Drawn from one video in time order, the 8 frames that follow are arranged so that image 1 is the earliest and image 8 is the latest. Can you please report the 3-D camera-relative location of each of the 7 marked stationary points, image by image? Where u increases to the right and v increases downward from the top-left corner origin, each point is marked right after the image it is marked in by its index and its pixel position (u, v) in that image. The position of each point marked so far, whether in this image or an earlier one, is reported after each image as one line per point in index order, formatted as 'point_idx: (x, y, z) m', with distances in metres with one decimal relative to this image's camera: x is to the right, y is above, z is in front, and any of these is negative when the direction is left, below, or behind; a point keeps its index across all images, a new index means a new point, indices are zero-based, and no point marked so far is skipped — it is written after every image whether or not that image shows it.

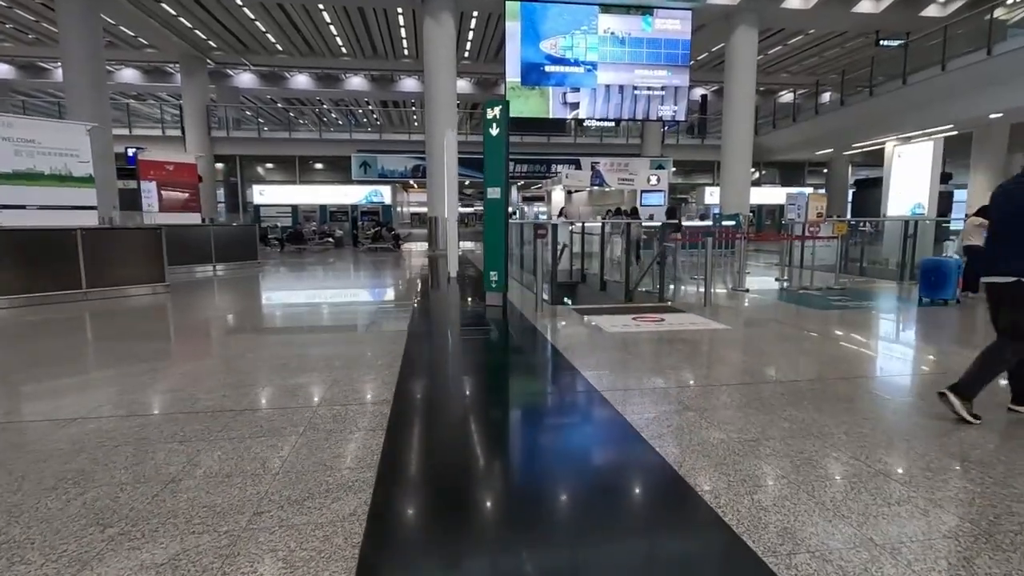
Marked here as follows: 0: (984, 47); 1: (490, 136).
0: (+10.1, +5.1, +11.5) m
1: (-0.2, +1.6, +5.5) m
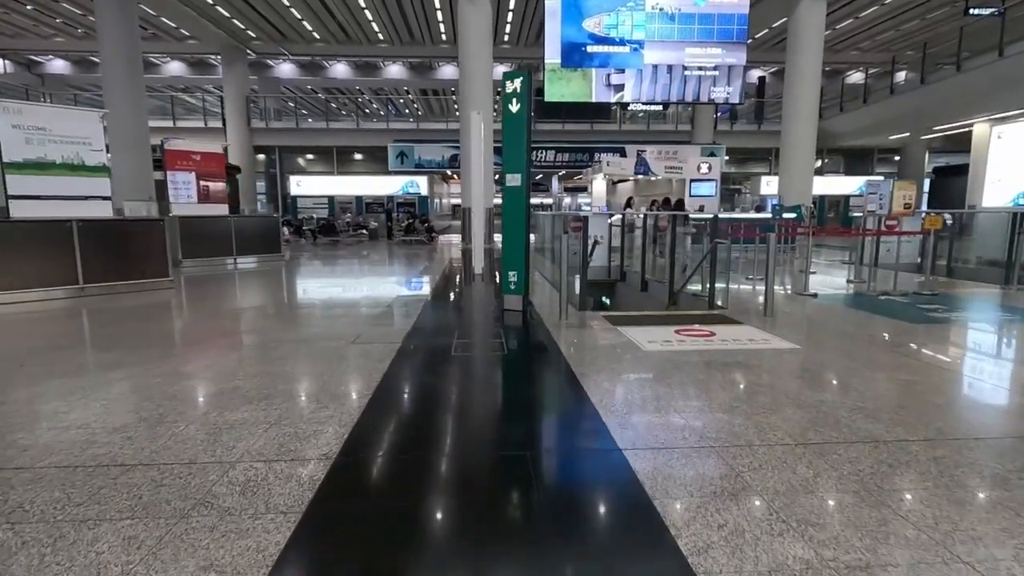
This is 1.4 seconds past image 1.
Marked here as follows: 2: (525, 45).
0: (+10.8, +5.1, +9.8) m
1: (0.0, +1.5, +4.7) m
2: (+0.4, +8.6, +19.0) m
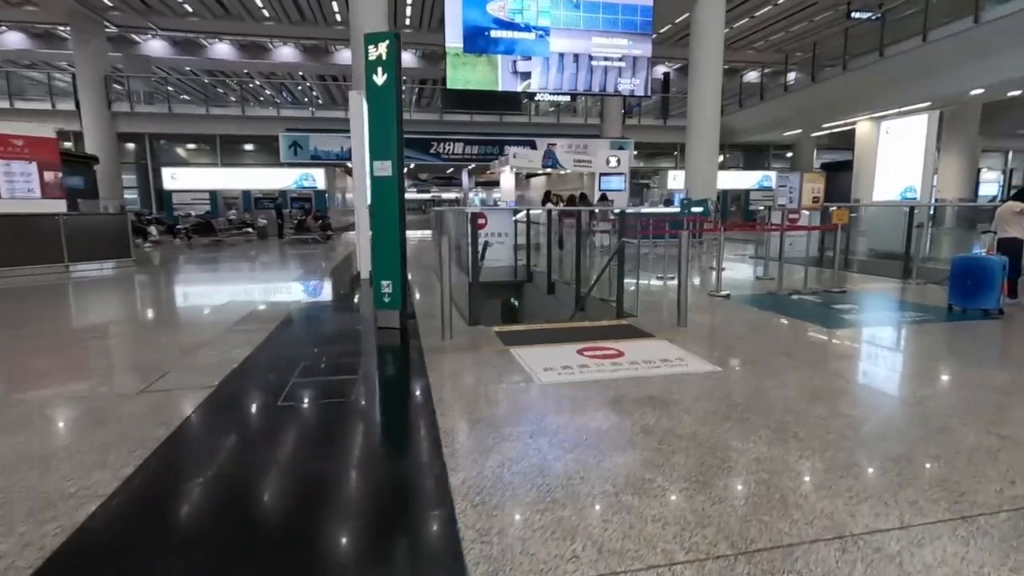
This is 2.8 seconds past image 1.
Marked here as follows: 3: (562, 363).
0: (+8.9, +5.3, +10.4) m
1: (-1.0, +1.4, +3.8) m
2: (-2.8, +8.6, +17.9) m
3: (+0.3, -0.4, +3.1) m
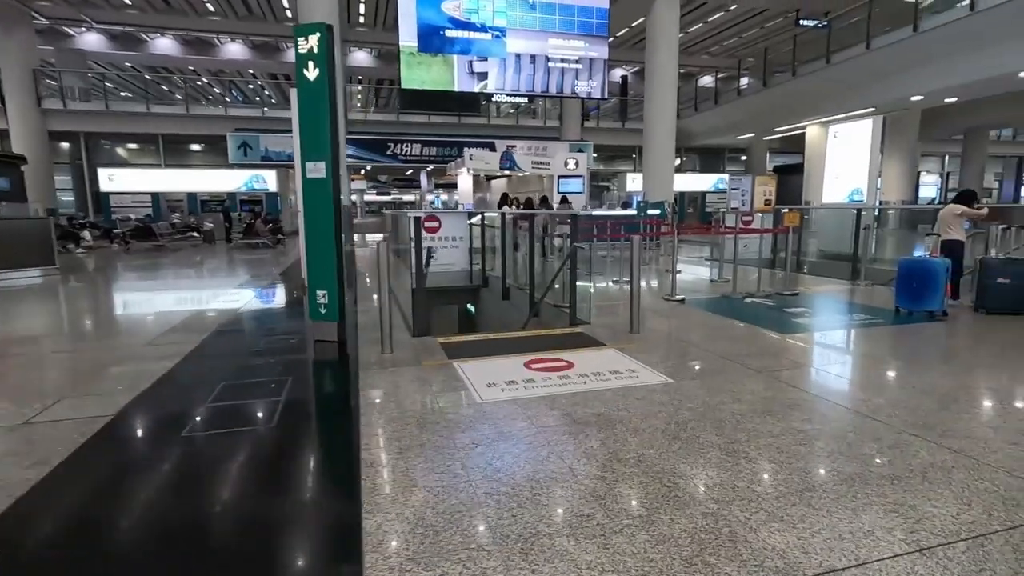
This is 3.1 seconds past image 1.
0: (+8.0, +5.3, +10.8) m
1: (-1.4, +1.4, +3.5) m
2: (-4.2, +8.5, +17.5) m
3: (0.0, -0.5, +2.9) m
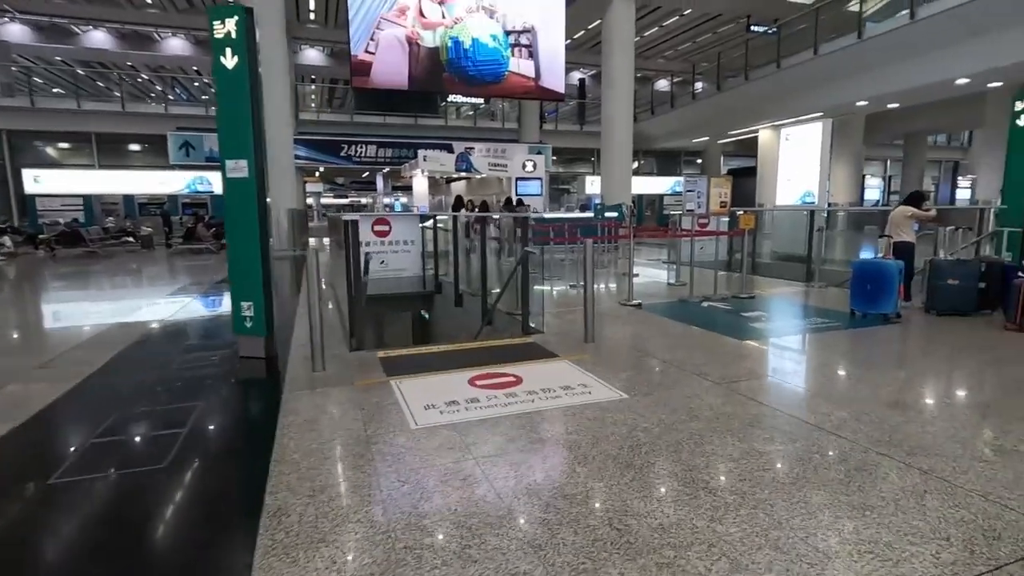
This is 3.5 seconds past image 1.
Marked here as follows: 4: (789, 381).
0: (+7.1, +5.3, +11.1) m
1: (-1.7, +1.3, +3.2) m
2: (-5.6, +8.3, +17.0) m
3: (-0.3, -0.5, +2.6) m
4: (+1.6, -0.5, +3.0) m
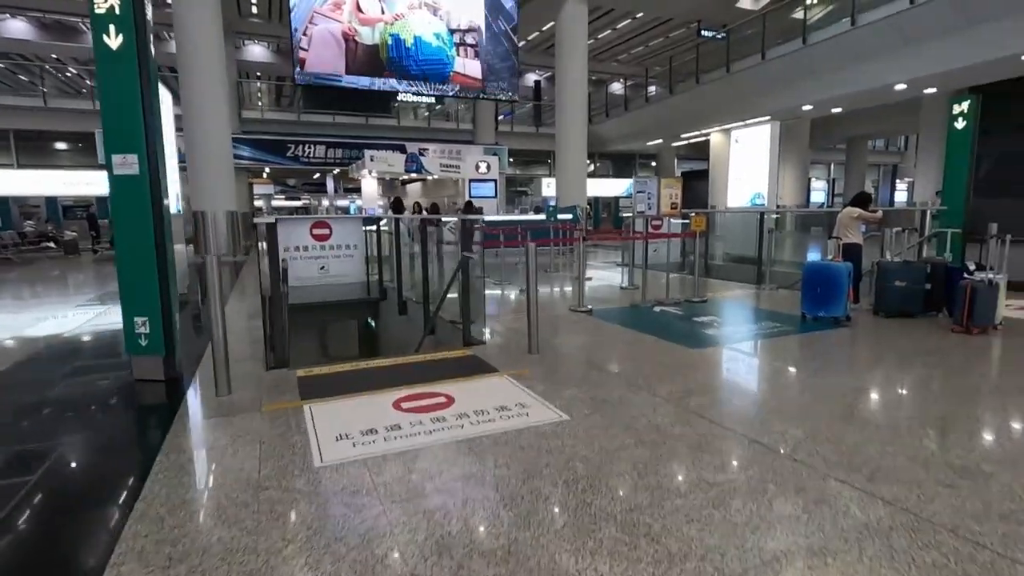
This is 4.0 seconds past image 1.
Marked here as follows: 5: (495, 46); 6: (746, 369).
0: (+6.1, +5.3, +11.3) m
1: (-2.1, +1.2, +2.8) m
2: (-7.1, +8.1, +16.3) m
3: (-0.6, -0.6, +2.3) m
4: (+1.2, -0.6, +2.8) m
5: (-0.5, +4.9, +10.9) m
6: (+1.4, -0.5, +3.3) m
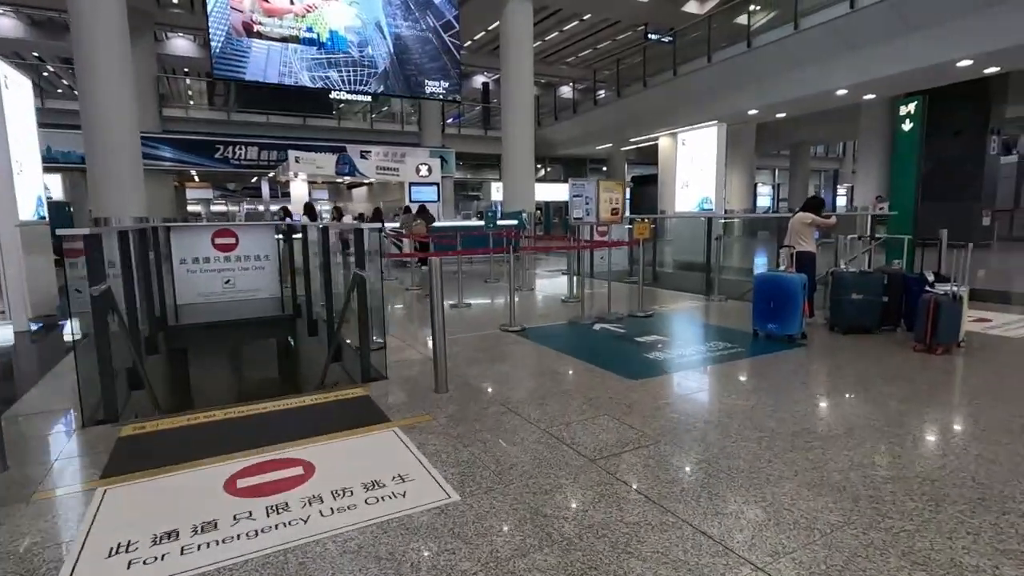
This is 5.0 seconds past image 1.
0: (+4.8, +5.2, +11.2) m
1: (-2.6, +1.1, +2.0) m
2: (-8.7, +7.8, +15.1) m
3: (-1.1, -0.7, +1.6) m
4: (+0.7, -0.7, +2.3) m
5: (-1.7, +4.7, +10.2) m
6: (+0.9, -0.6, +2.7) m
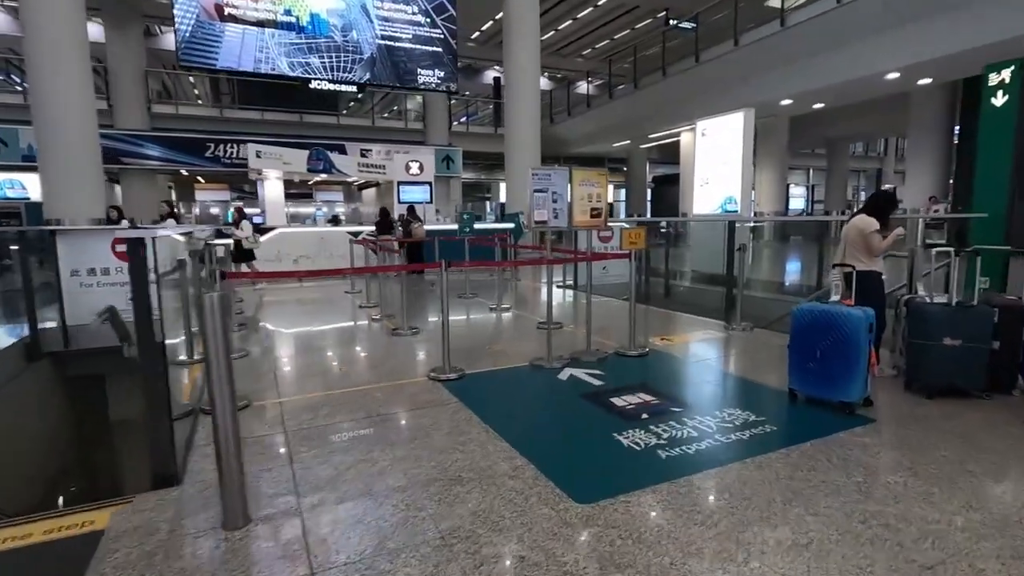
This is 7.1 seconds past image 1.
0: (+4.8, +4.9, +9.7) m
1: (-3.1, +0.9, +0.9) m
2: (-8.5, +7.6, +14.3) m
3: (-1.6, -0.9, +0.5) m
4: (+0.3, -0.8, +1.0) m
5: (-1.8, +4.5, +9.1) m
6: (+0.5, -0.8, +1.5) m
